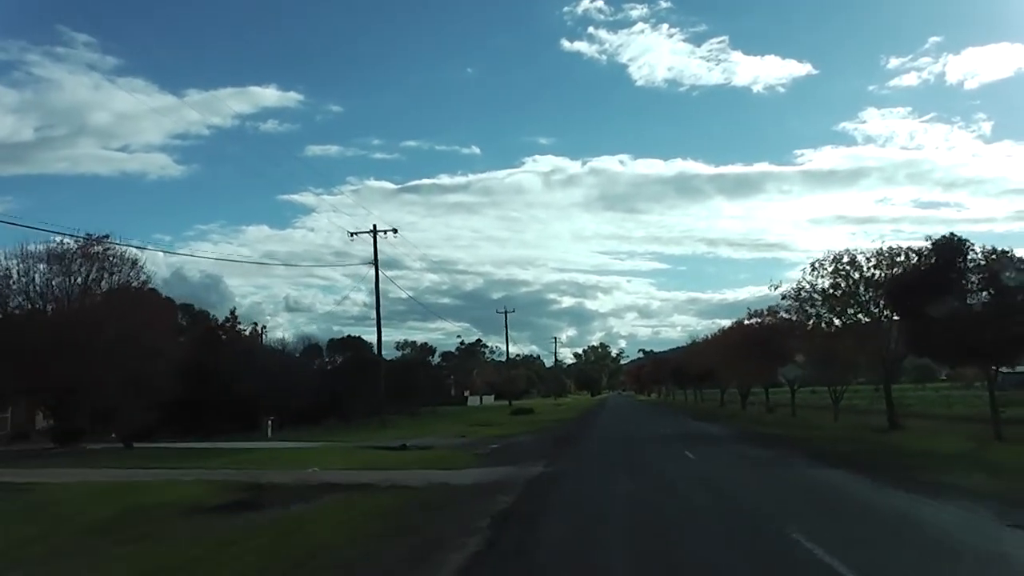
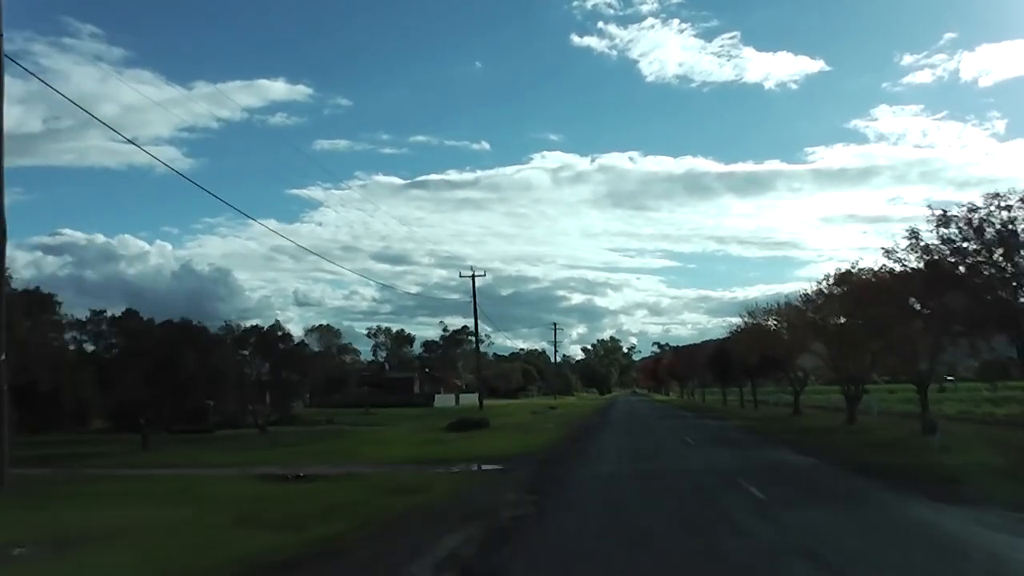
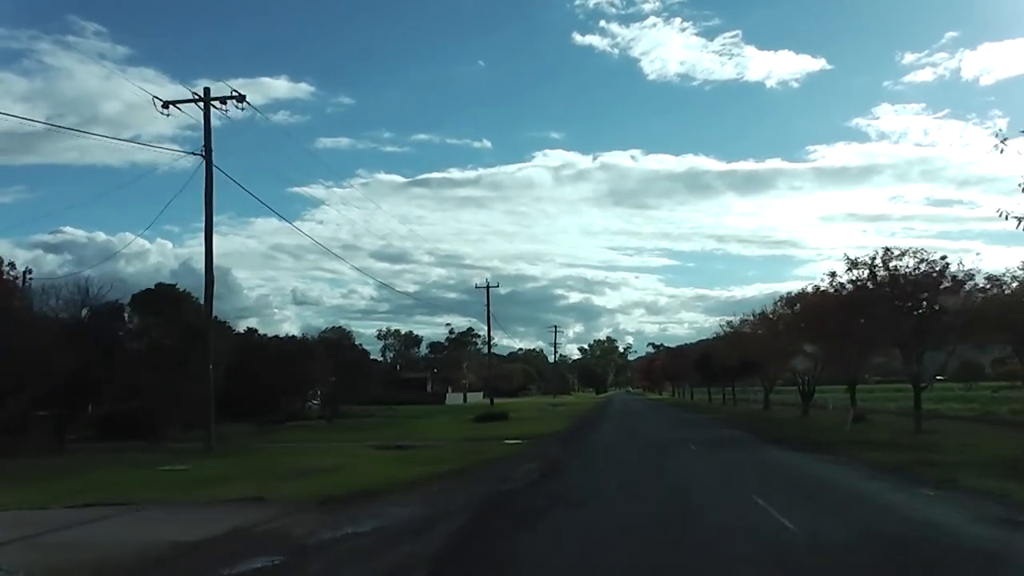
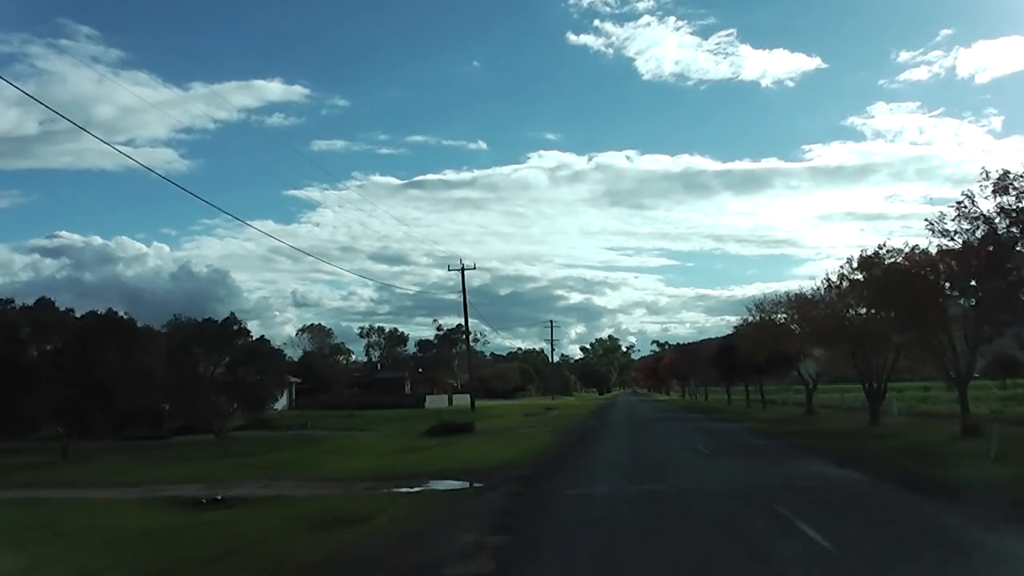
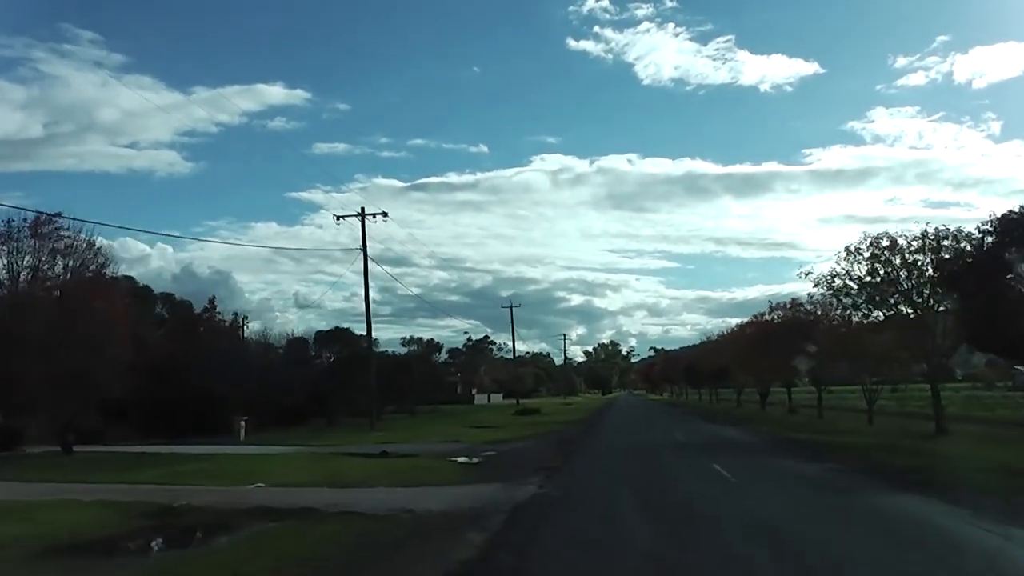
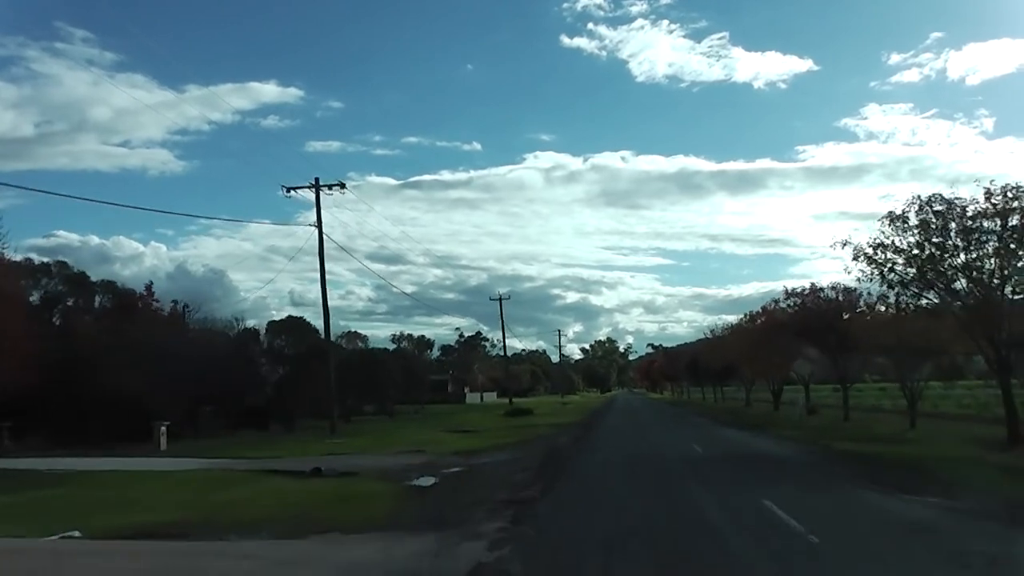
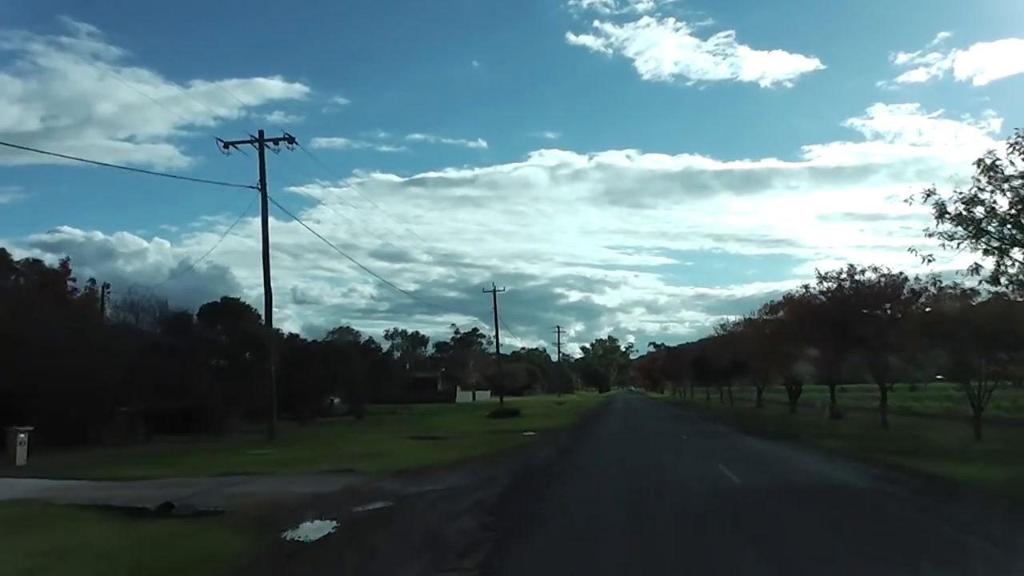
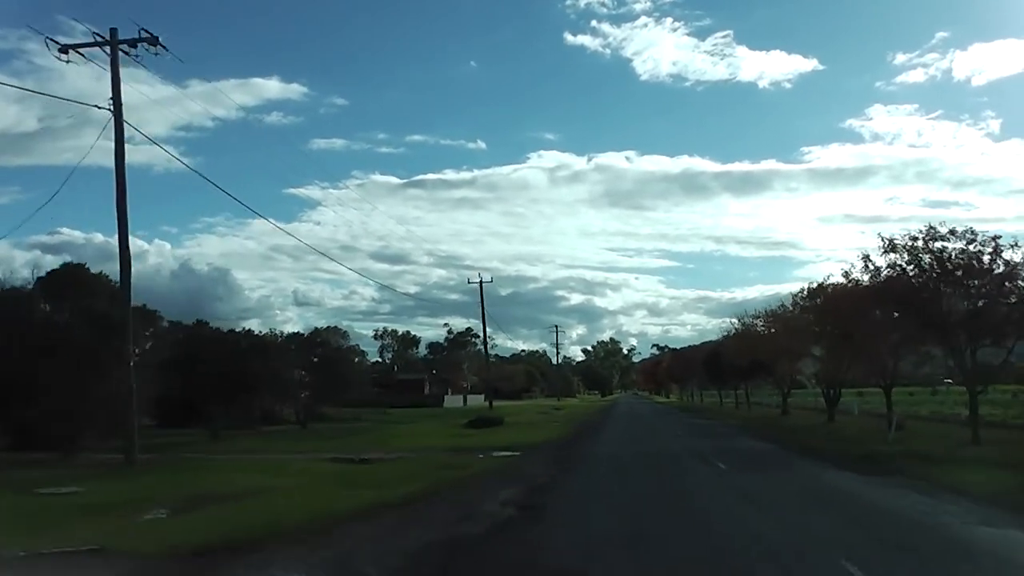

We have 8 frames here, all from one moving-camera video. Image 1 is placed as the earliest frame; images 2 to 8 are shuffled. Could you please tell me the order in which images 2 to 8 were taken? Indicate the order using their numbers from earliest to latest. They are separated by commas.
5, 6, 7, 3, 8, 2, 4
